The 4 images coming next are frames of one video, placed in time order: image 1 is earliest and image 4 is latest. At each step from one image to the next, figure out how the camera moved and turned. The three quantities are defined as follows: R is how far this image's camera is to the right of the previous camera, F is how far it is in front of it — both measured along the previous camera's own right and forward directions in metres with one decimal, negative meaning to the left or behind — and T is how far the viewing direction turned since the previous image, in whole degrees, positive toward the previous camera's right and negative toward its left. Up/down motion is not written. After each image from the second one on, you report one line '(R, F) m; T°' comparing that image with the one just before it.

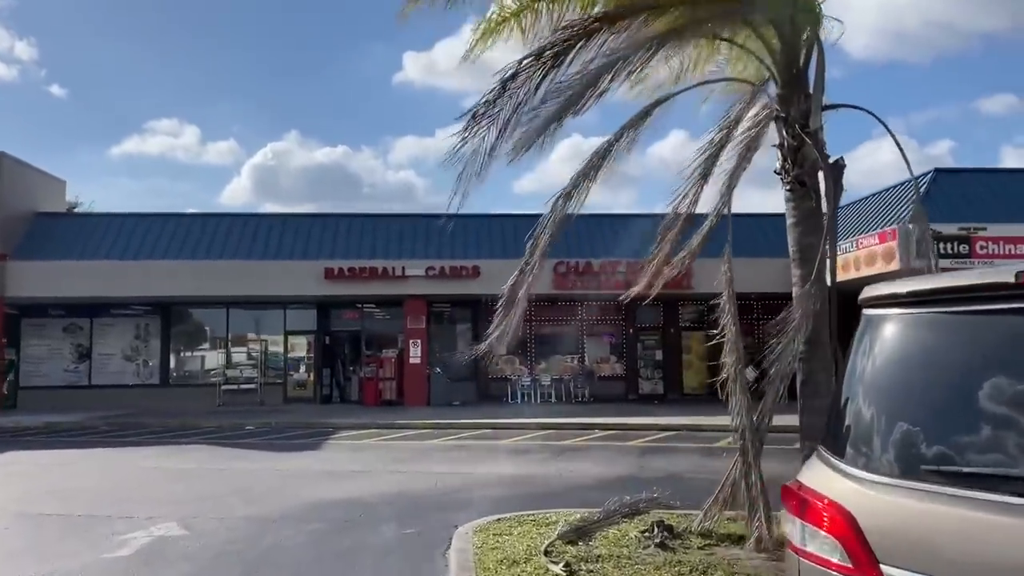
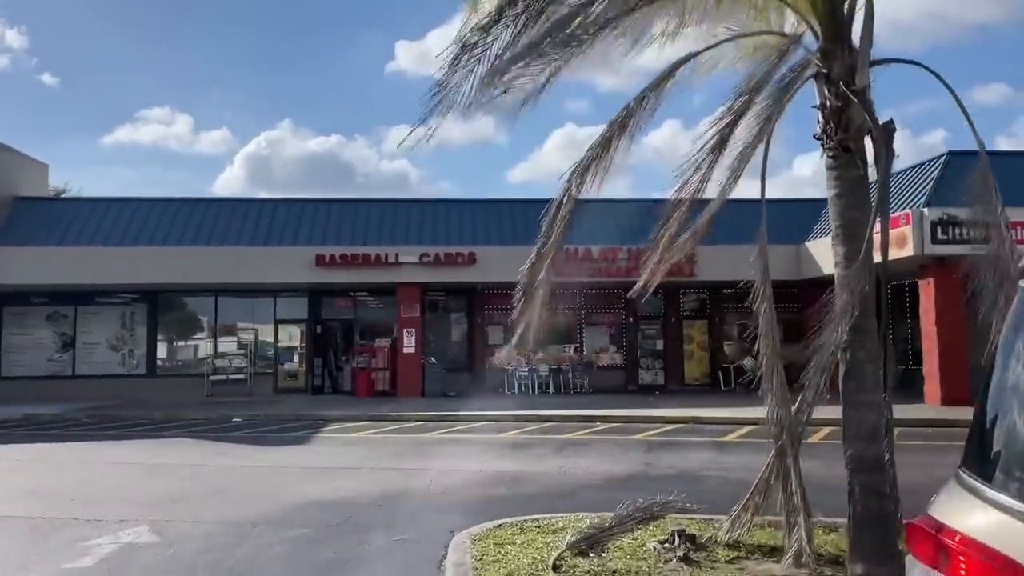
(-0.1, +0.7) m; 0°
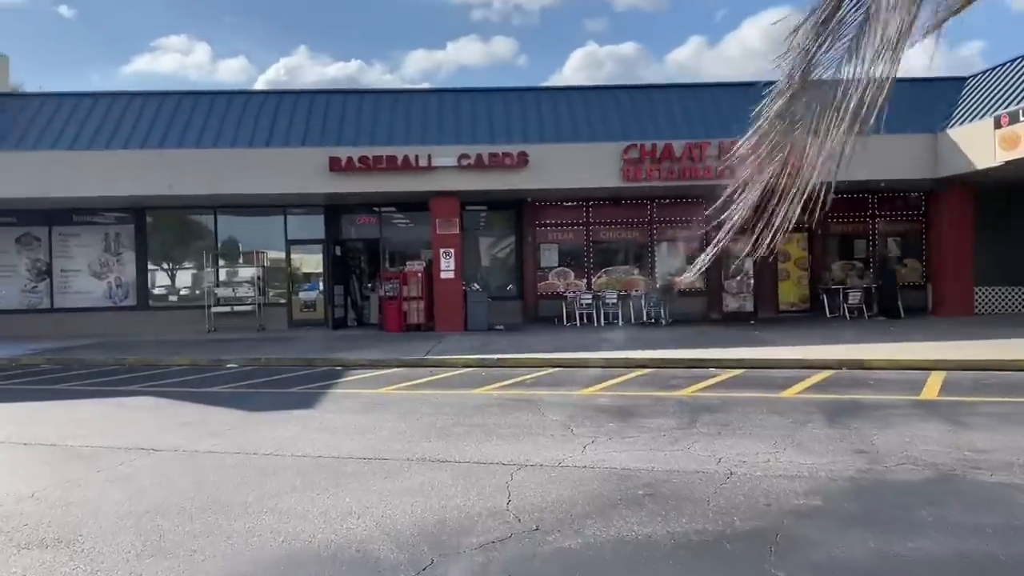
(-0.7, +4.3) m; -2°
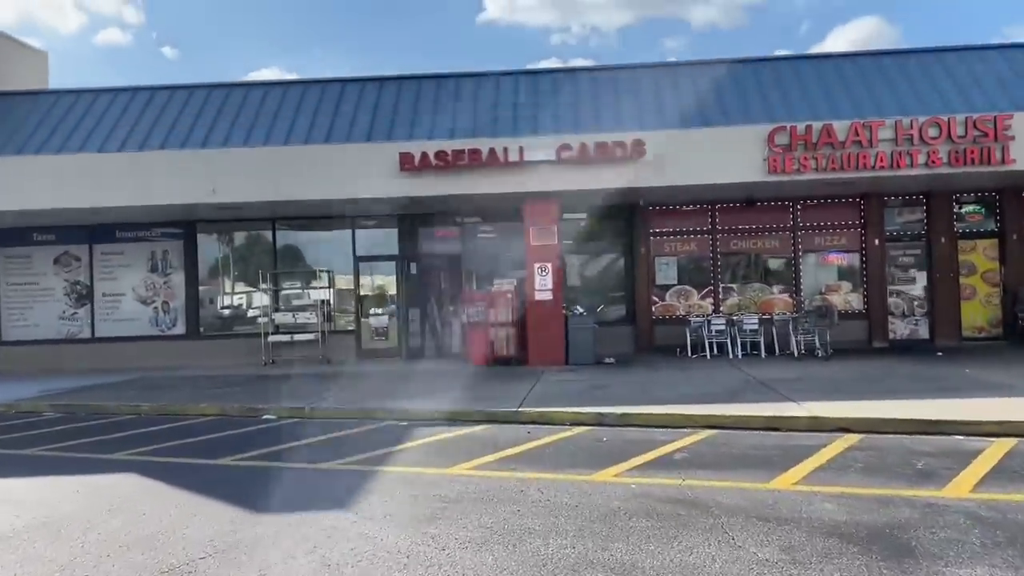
(-0.5, +3.6) m; -6°
